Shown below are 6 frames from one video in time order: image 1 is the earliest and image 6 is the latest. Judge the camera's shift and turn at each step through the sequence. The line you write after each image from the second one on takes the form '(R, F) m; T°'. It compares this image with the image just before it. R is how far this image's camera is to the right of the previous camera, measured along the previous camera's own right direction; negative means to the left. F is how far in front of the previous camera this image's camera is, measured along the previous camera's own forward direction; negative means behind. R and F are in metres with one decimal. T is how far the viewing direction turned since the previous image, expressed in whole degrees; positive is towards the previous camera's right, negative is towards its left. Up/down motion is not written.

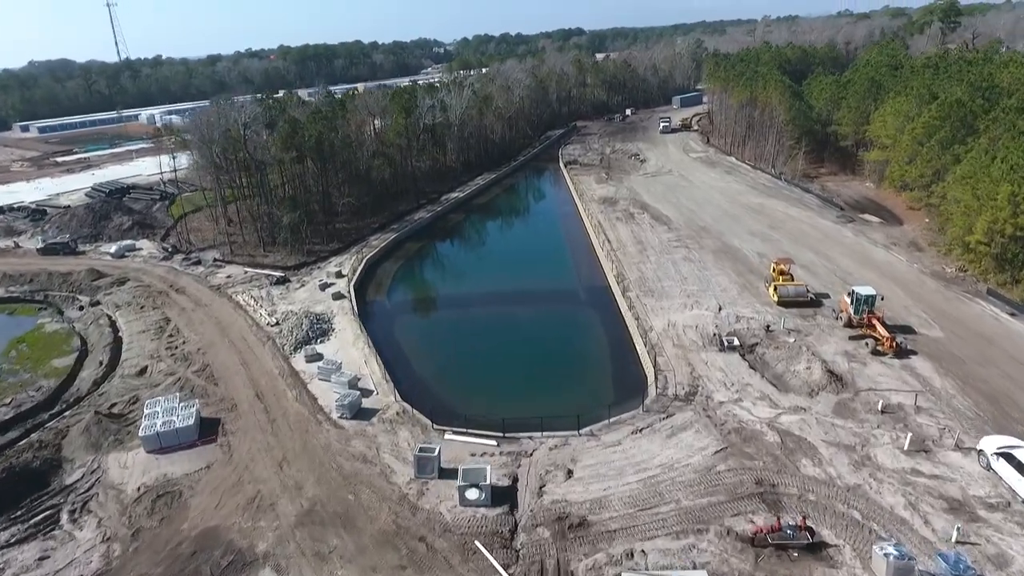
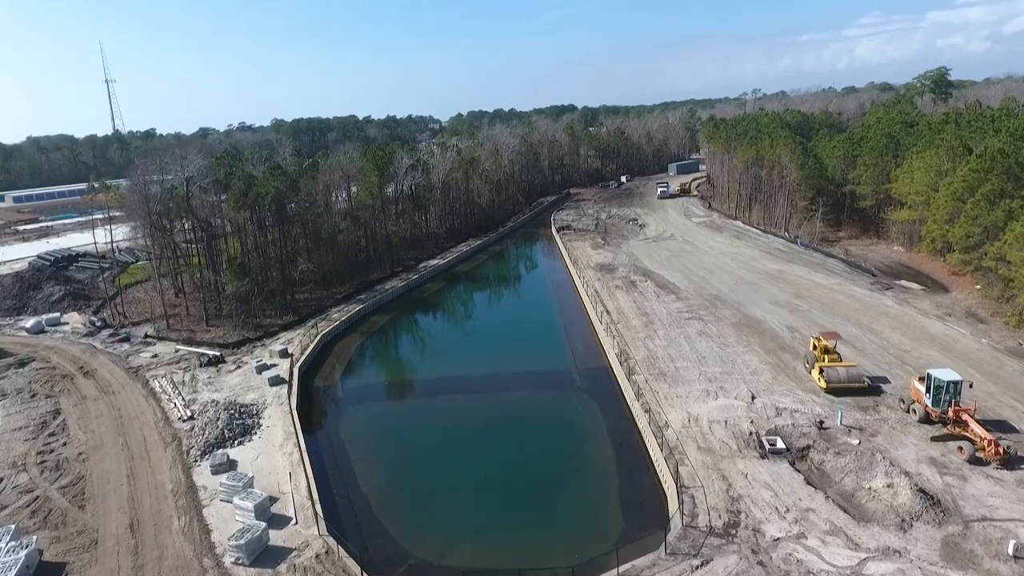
(+0.7, +5.6) m; 0°
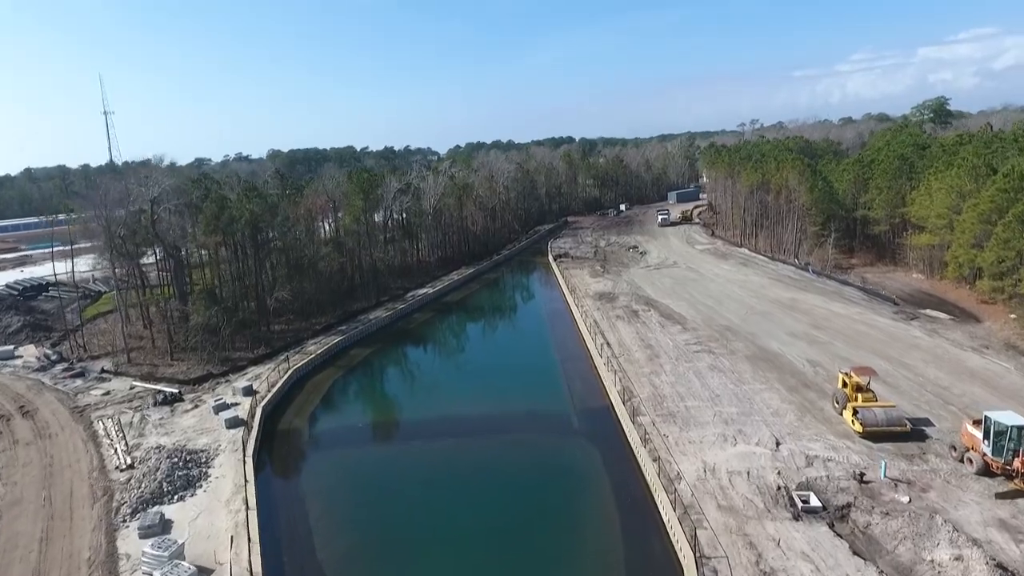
(+0.3, +2.7) m; 0°
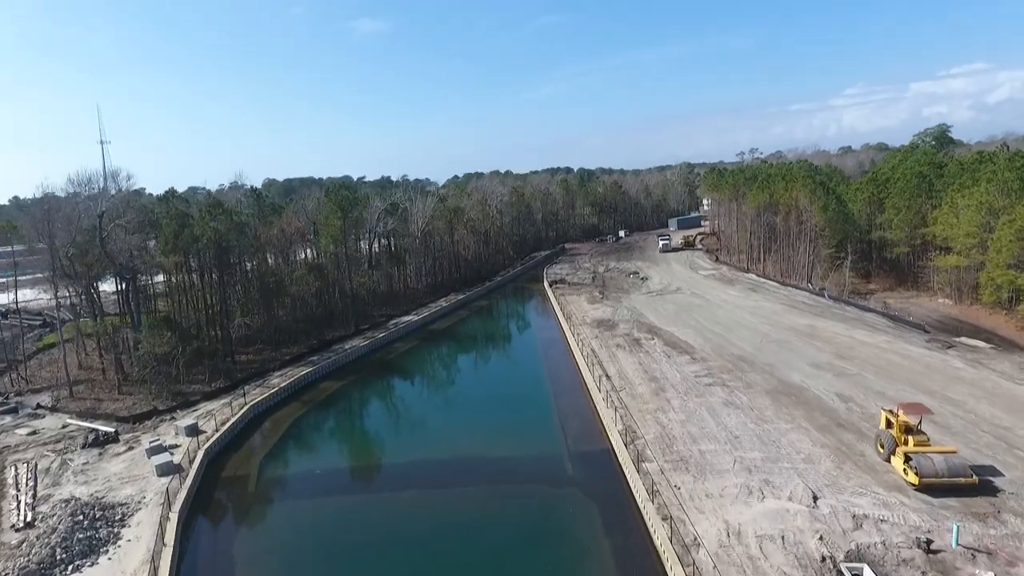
(+0.5, +3.2) m; 0°
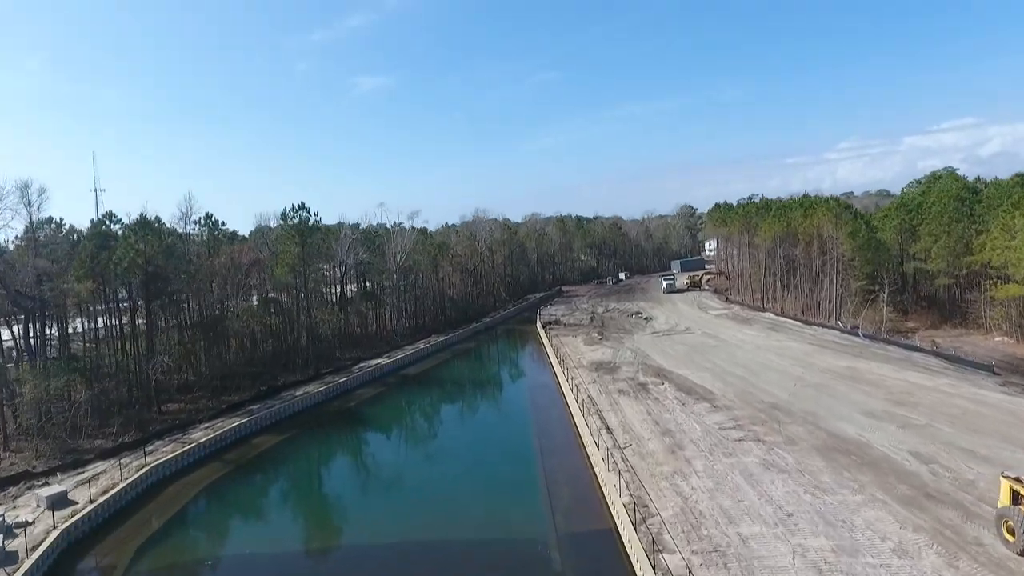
(+0.8, +5.1) m; 0°
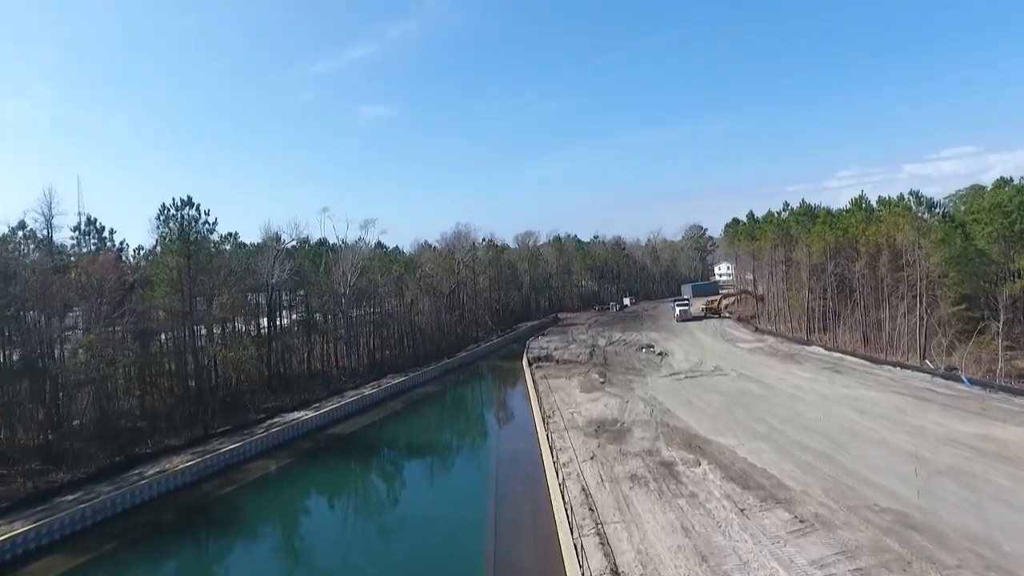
(+1.3, +9.1) m; 0°
